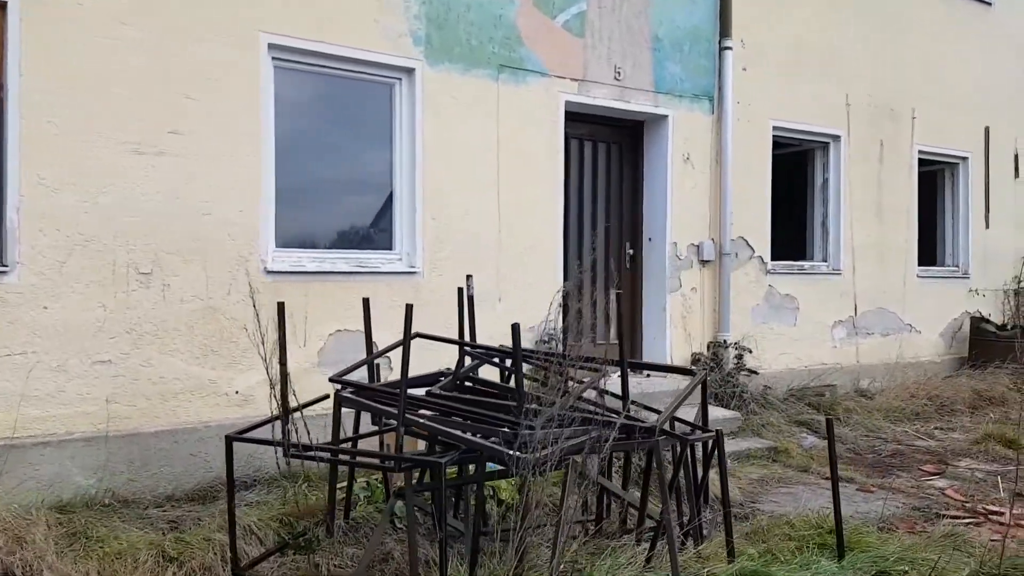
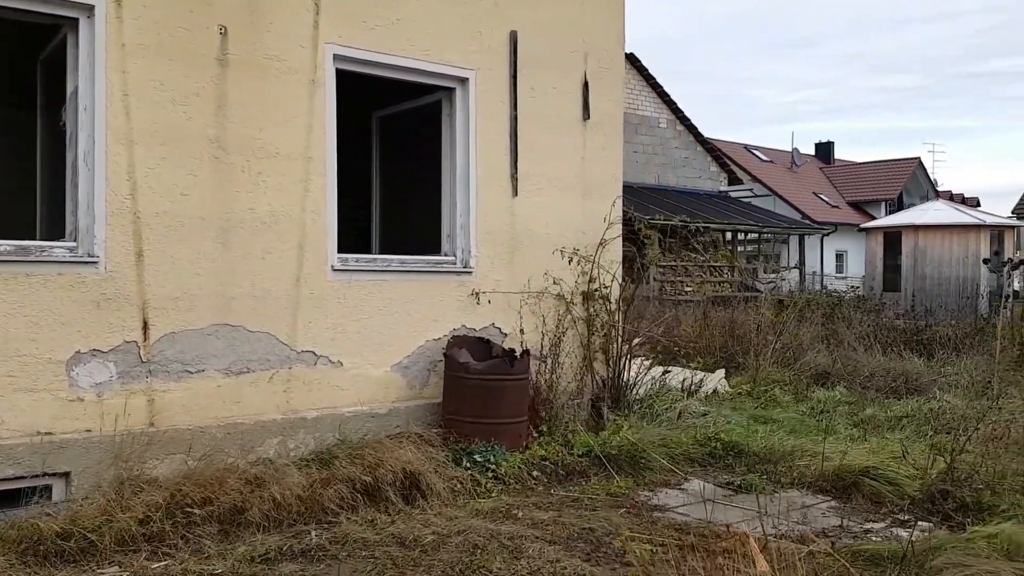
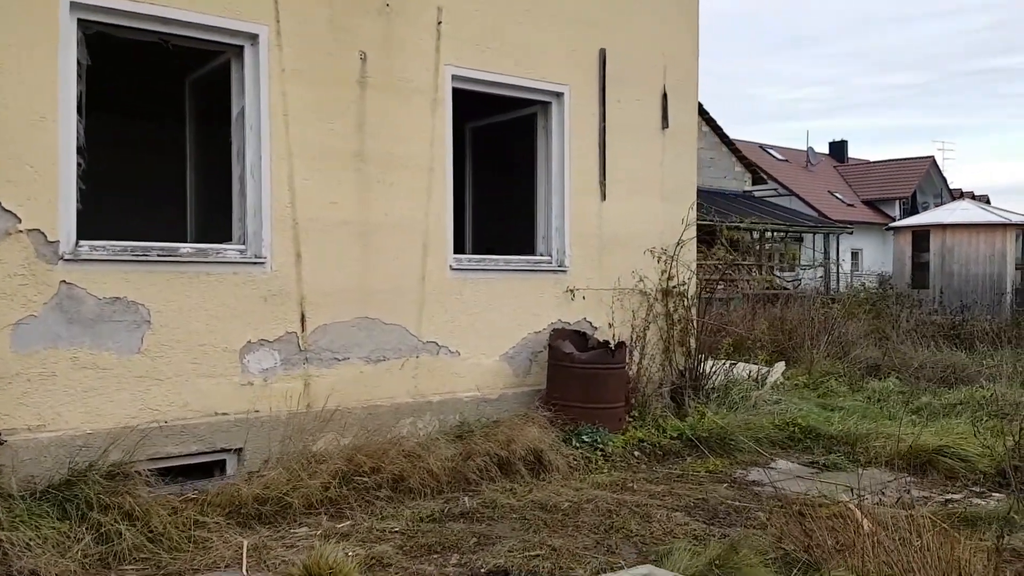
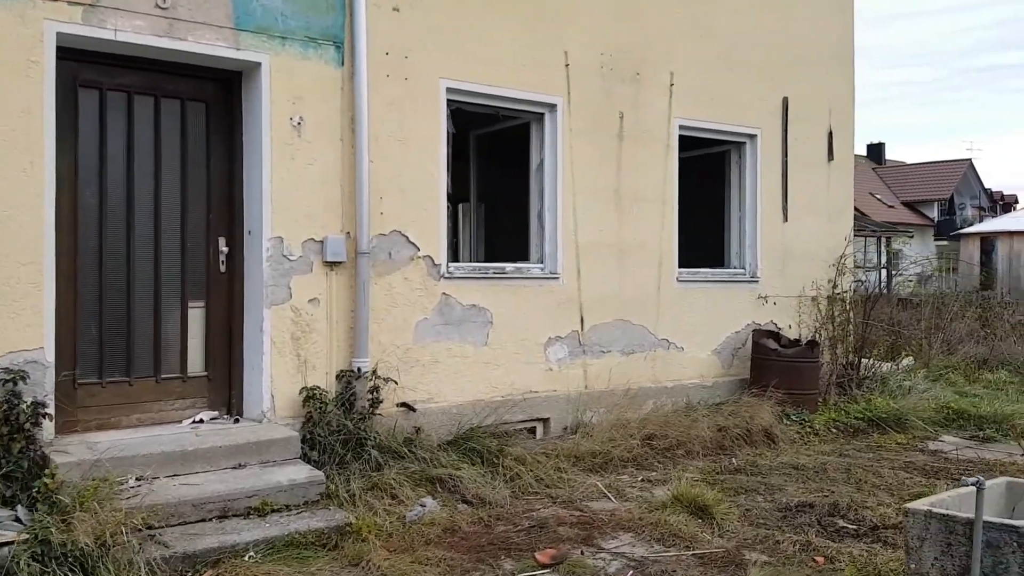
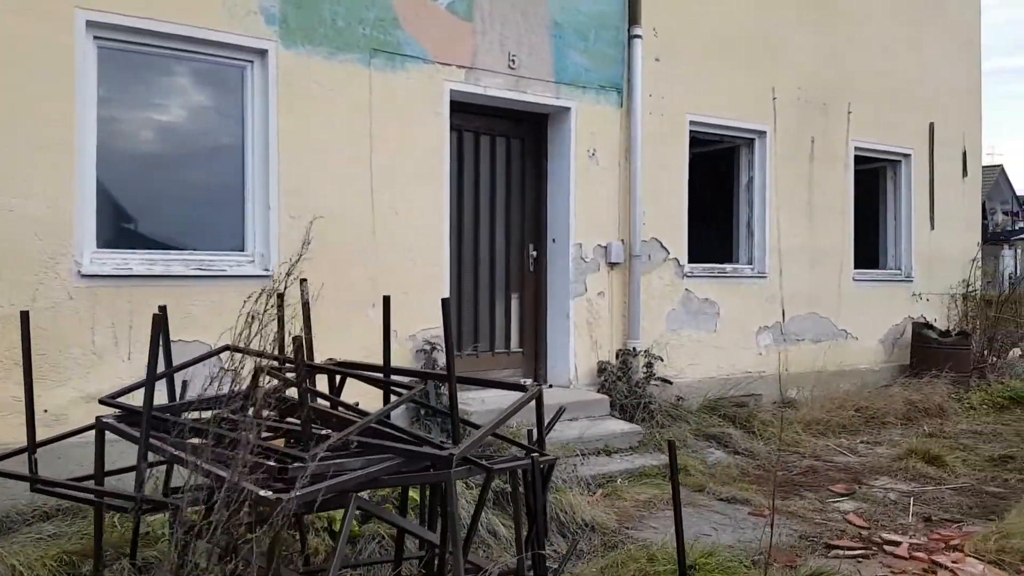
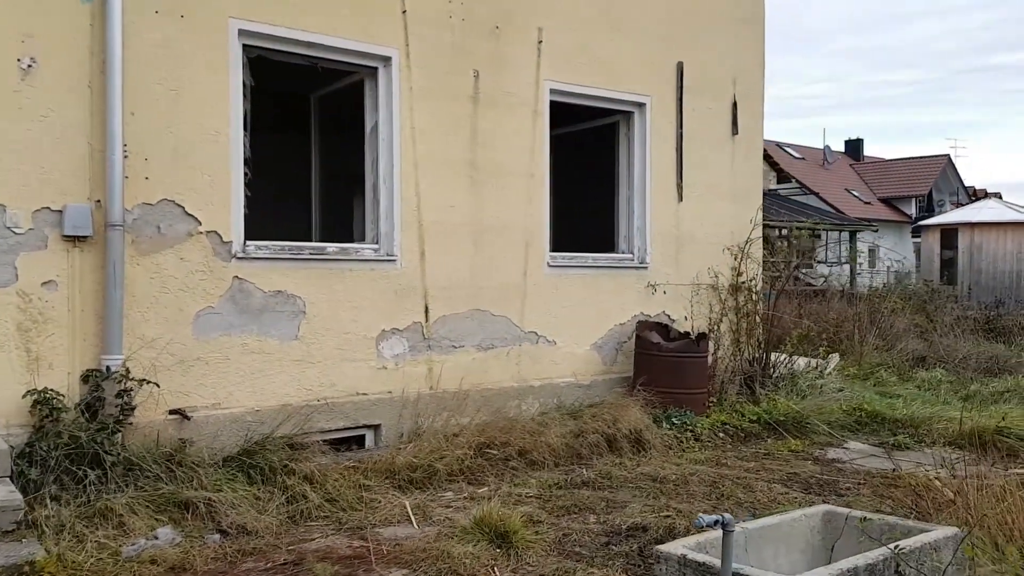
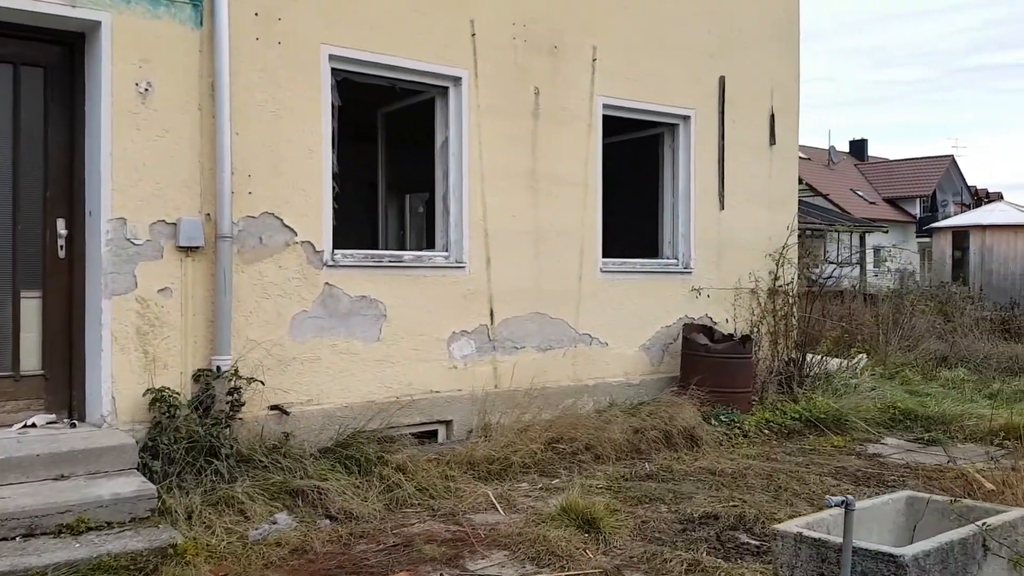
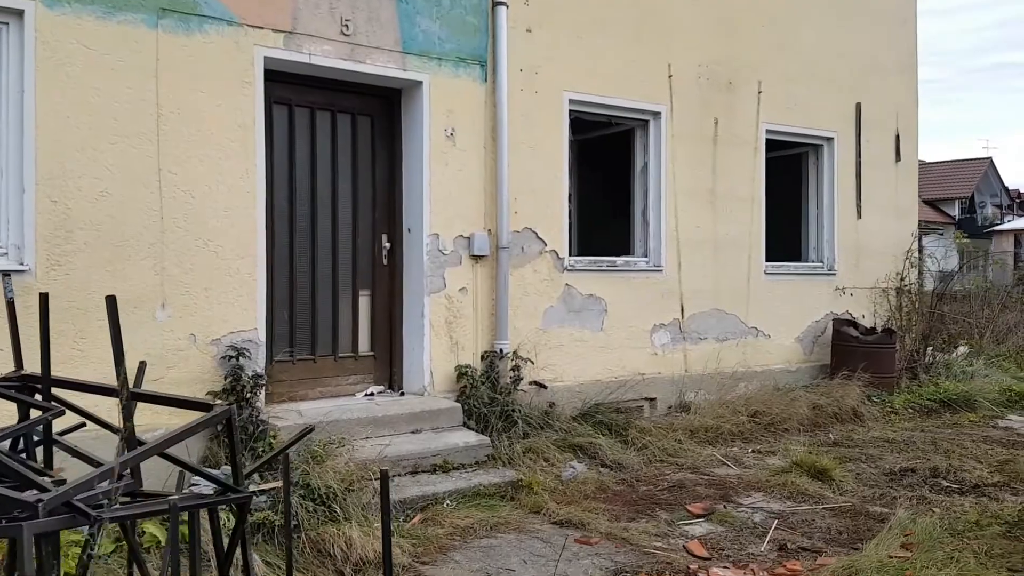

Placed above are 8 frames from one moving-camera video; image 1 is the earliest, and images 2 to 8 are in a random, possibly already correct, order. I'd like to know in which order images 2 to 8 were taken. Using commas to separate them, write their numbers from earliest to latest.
5, 8, 4, 7, 6, 3, 2
